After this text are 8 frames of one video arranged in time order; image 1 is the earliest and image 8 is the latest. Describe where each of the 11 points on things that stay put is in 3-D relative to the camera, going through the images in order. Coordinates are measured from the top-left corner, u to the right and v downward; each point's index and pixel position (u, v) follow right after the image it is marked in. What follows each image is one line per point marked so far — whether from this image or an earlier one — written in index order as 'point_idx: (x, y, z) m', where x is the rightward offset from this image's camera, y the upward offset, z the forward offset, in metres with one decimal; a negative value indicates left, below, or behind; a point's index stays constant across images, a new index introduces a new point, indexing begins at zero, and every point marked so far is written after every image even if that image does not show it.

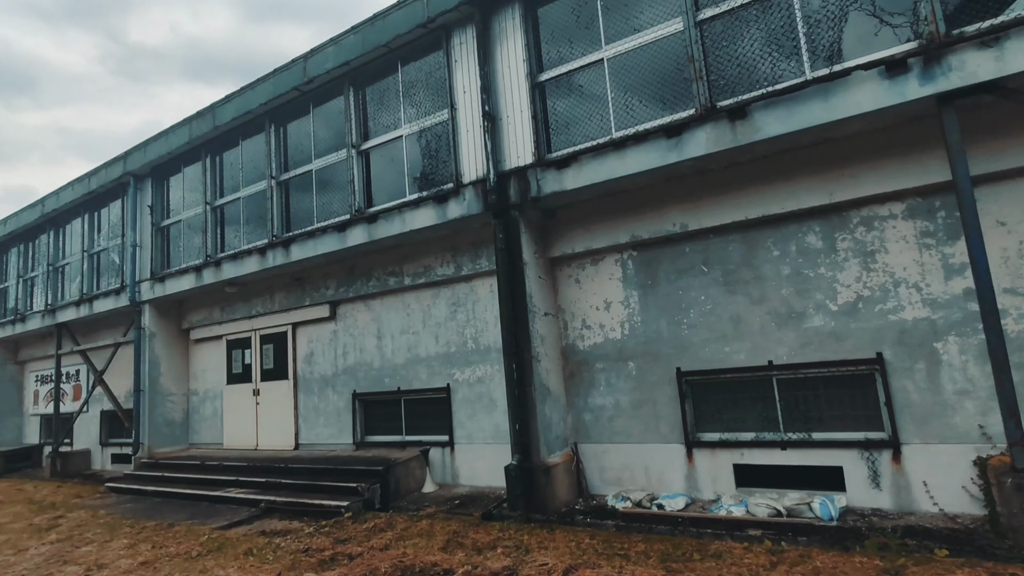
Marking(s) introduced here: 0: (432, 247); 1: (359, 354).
0: (-1.0, +0.5, +7.3) m
1: (-2.2, -0.9, +8.1) m
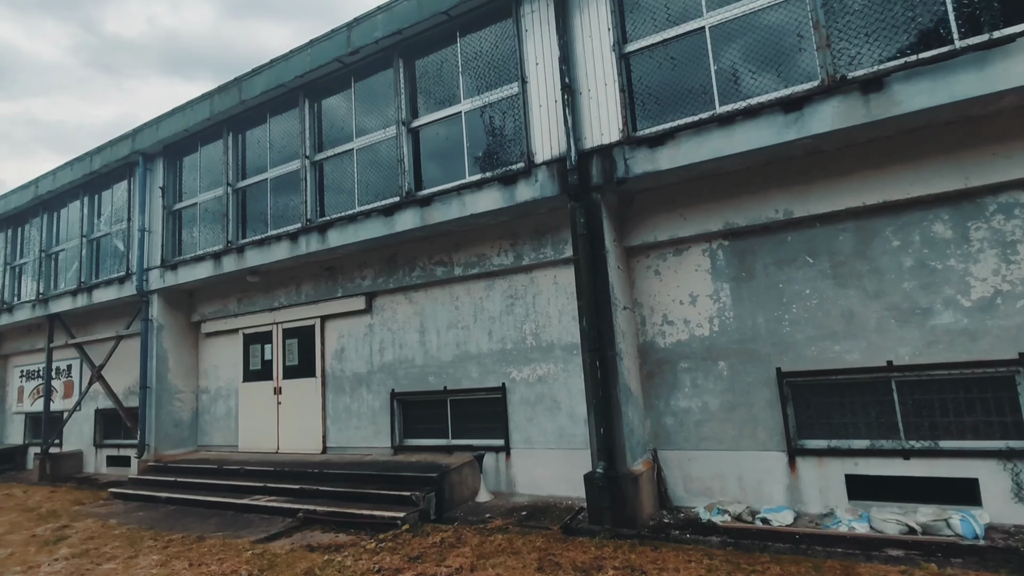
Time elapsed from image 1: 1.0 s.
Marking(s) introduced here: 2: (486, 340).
0: (-0.3, +0.6, +6.7) m
1: (-1.5, -0.8, +7.5) m
2: (-0.3, -0.6, +6.8) m
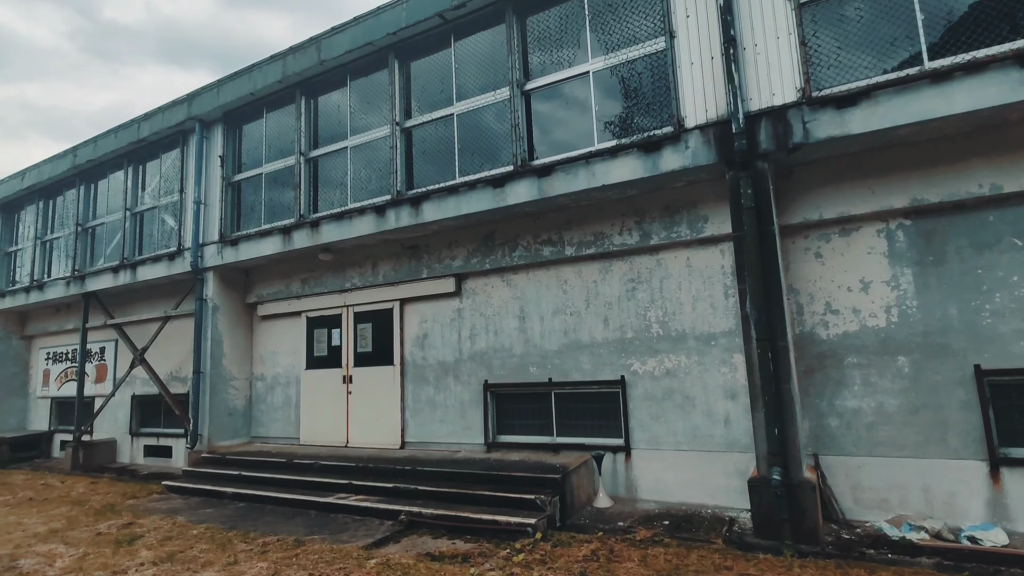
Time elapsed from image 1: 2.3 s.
0: (+1.0, +0.8, +6.1) m
1: (-0.2, -0.6, +6.8) m
2: (+1.0, -0.4, +6.1) m
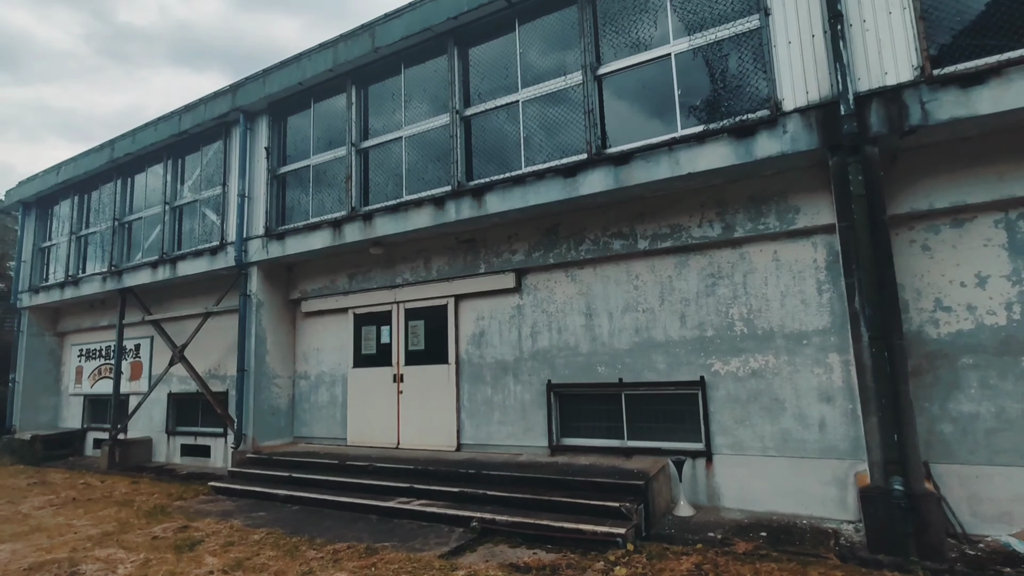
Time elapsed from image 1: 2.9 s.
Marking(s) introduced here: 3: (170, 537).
0: (+1.7, +0.9, +5.7) m
1: (+0.5, -0.6, +6.5) m
2: (+1.7, -0.4, +5.8) m
3: (-3.1, -2.3, +5.2) m
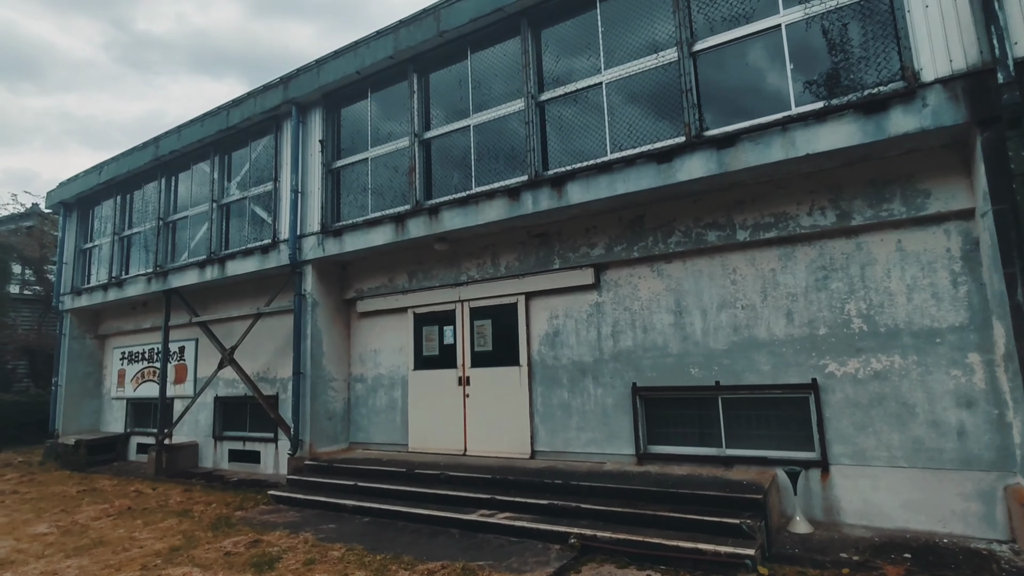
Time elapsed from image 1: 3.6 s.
0: (+2.6, +0.9, +5.2) m
1: (+1.4, -0.5, +6.0) m
2: (+2.5, -0.3, +5.3) m
3: (-2.3, -2.3, +4.9) m
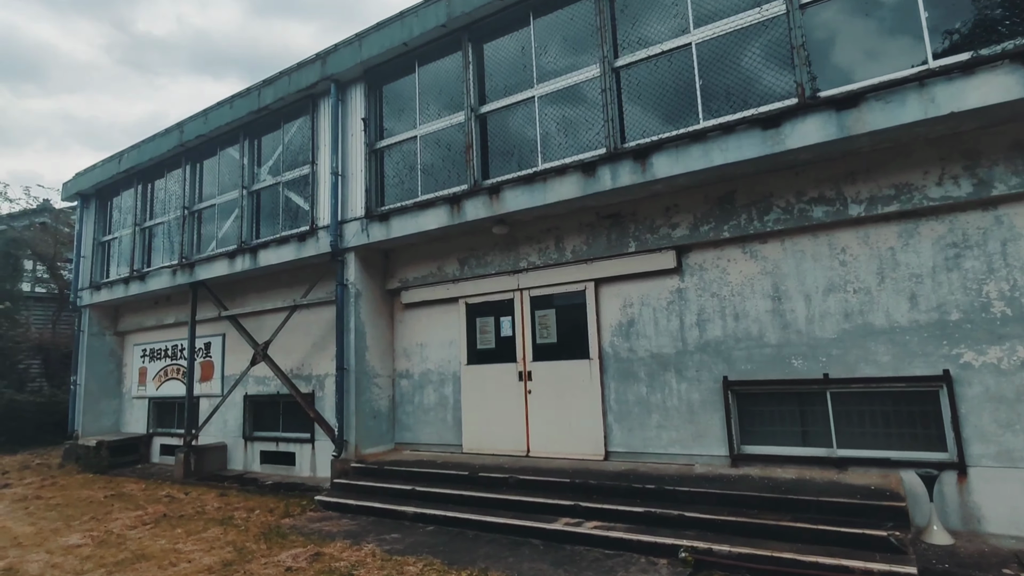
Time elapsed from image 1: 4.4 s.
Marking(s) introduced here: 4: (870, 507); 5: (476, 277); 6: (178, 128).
0: (+3.3, +1.1, +4.7) m
1: (+2.1, -0.3, +5.4) m
2: (+3.3, -0.2, +4.7) m
3: (-1.6, -2.1, +4.3) m
4: (+2.6, -1.6, +4.1) m
5: (-0.5, +0.1, +7.0) m
6: (-5.6, +2.7, +9.6) m
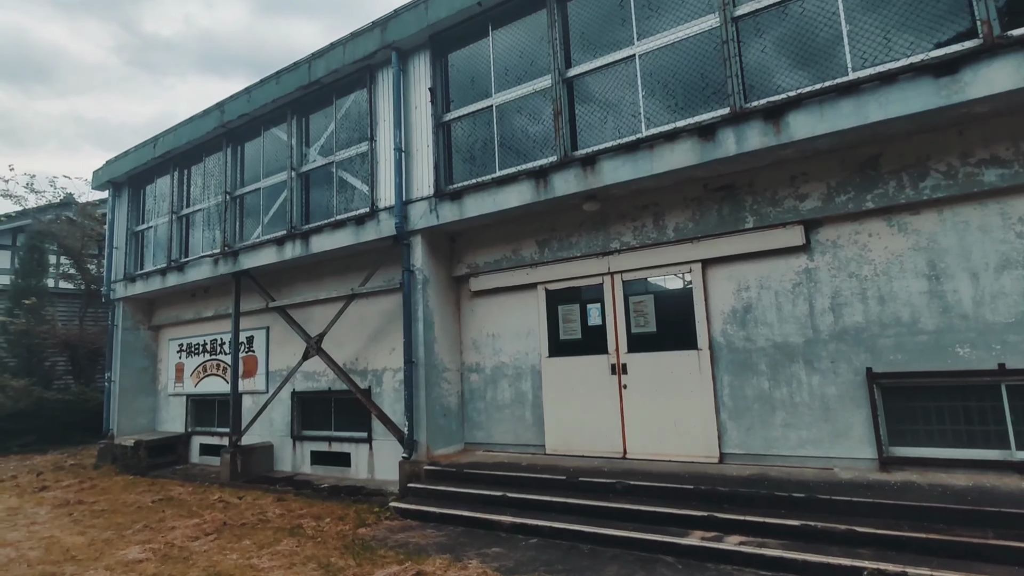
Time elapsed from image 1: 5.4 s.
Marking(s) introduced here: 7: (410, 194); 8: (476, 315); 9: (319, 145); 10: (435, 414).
0: (+4.2, +1.3, +3.9) m
1: (+3.1, -0.2, +4.8) m
2: (+4.2, 0.0, +4.0) m
3: (-0.6, -2.0, +3.7) m
4: (+3.5, -1.4, +3.4) m
5: (+0.5, +0.3, +6.4) m
6: (-4.6, +2.8, +9.0) m
7: (-1.2, +1.1, +6.9) m
8: (-0.4, -0.3, +7.0) m
9: (-2.7, +2.0, +8.1) m
10: (-0.9, -1.5, +6.6) m
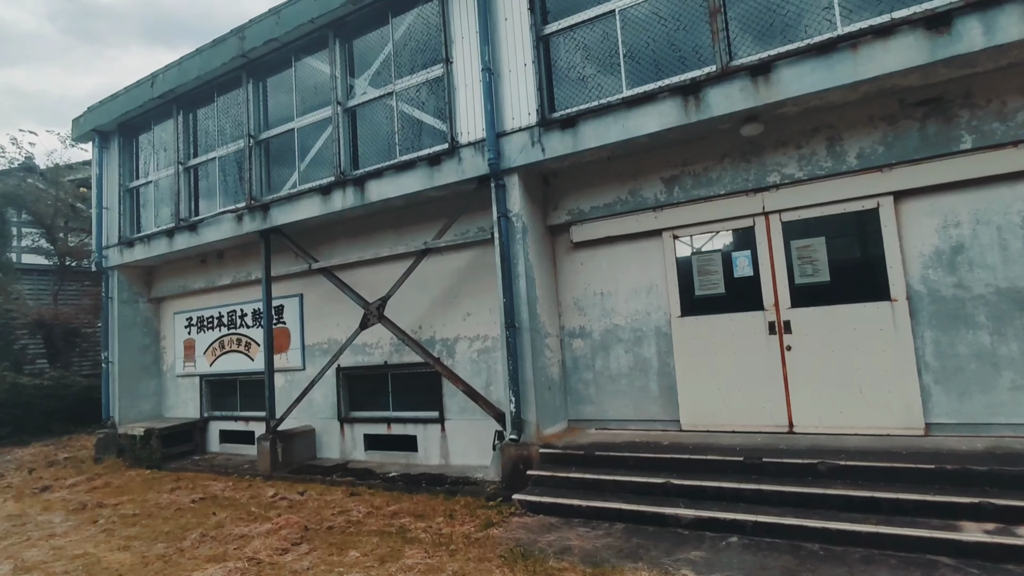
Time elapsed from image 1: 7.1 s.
0: (+5.5, +1.7, +3.1) m
1: (+4.3, +0.3, +3.9) m
2: (+5.5, +0.5, +3.2) m
3: (+0.7, -1.6, +2.7) m
4: (+4.9, -1.0, +2.6) m
5: (+1.7, +0.8, +5.3) m
6: (-3.6, +3.4, +7.5) m
7: (-0.1, +1.6, +5.7) m
8: (+0.7, +0.2, +6.0) m
9: (-1.7, +2.6, +6.7) m
10: (+0.3, -1.0, +5.5) m
